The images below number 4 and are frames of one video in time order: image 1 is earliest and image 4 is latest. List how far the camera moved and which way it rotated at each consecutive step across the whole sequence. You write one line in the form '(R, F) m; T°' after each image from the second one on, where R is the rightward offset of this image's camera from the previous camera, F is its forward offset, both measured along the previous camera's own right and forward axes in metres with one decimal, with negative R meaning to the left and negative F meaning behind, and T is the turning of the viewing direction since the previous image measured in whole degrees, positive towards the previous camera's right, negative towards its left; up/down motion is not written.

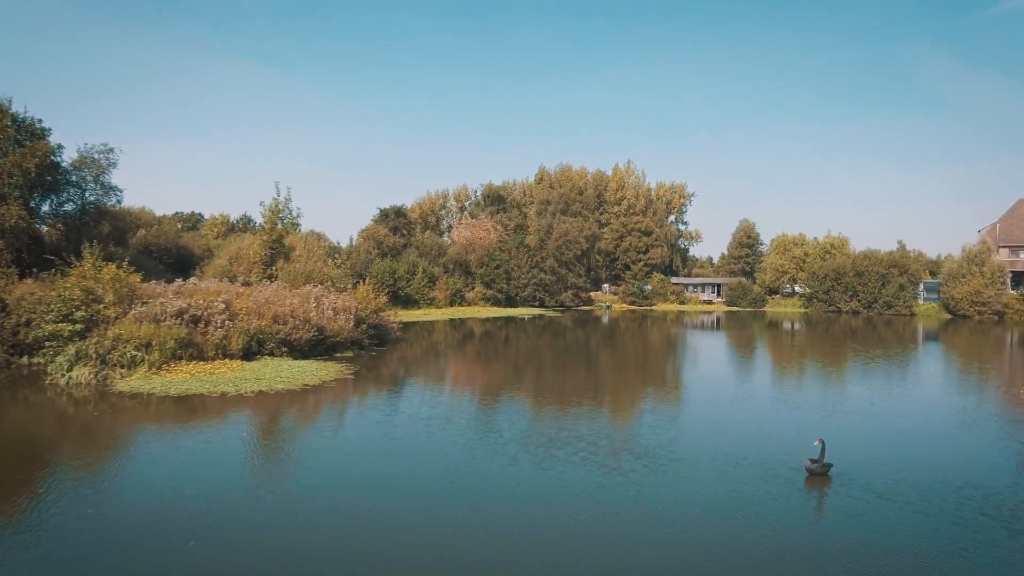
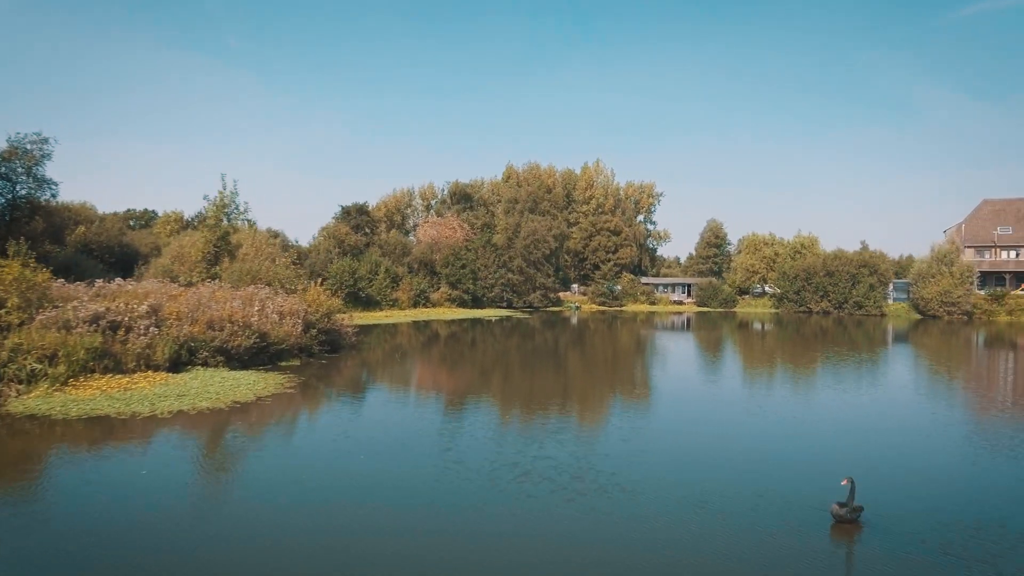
(+0.1, +1.3) m; +3°
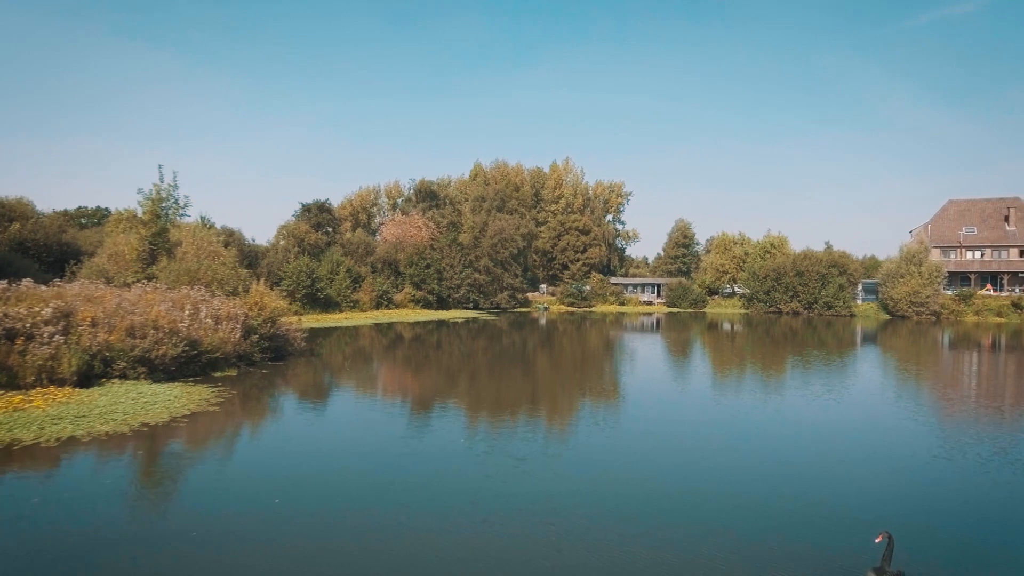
(+0.2, +1.1) m; +3°
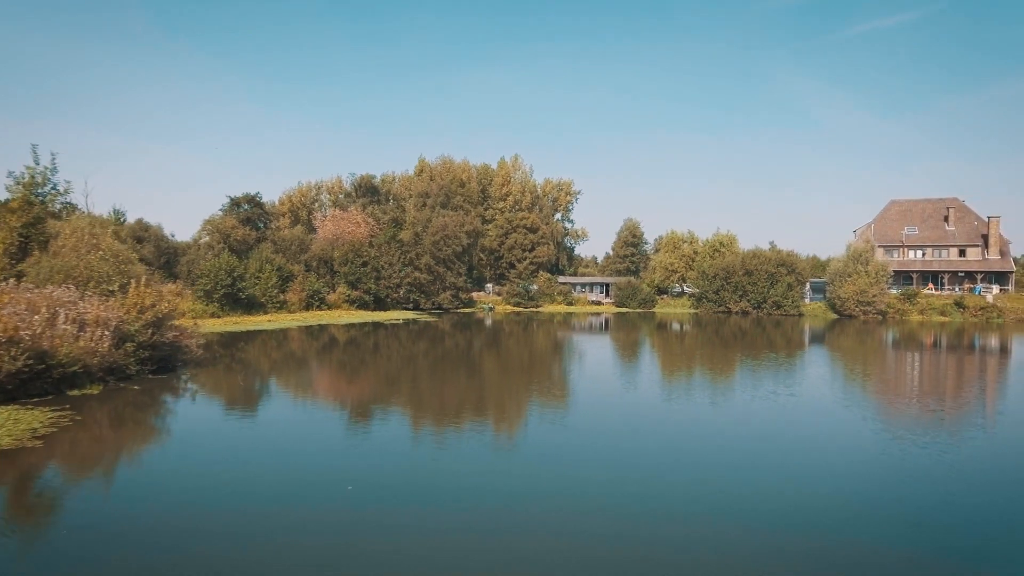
(+0.4, +1.7) m; +4°
